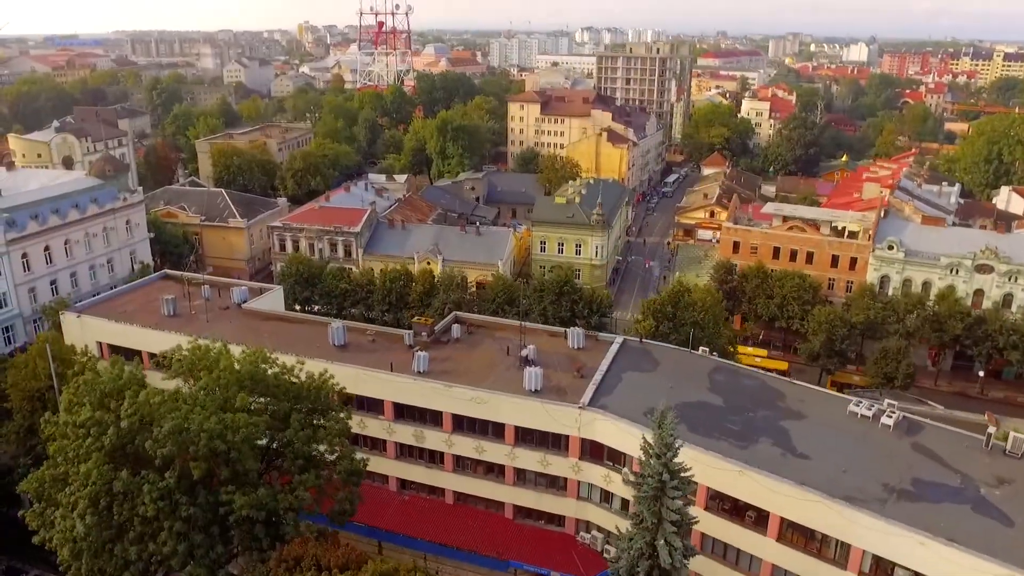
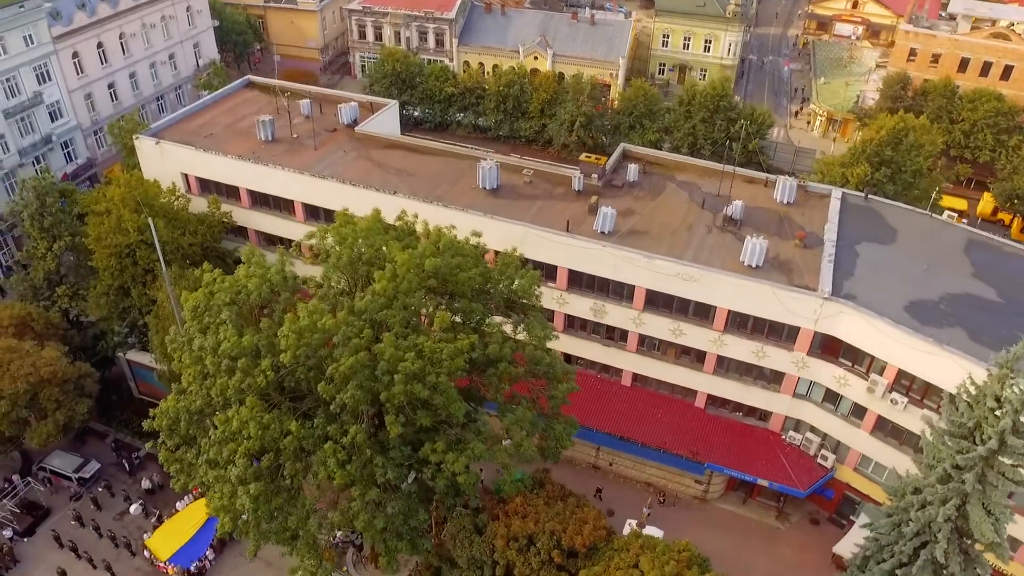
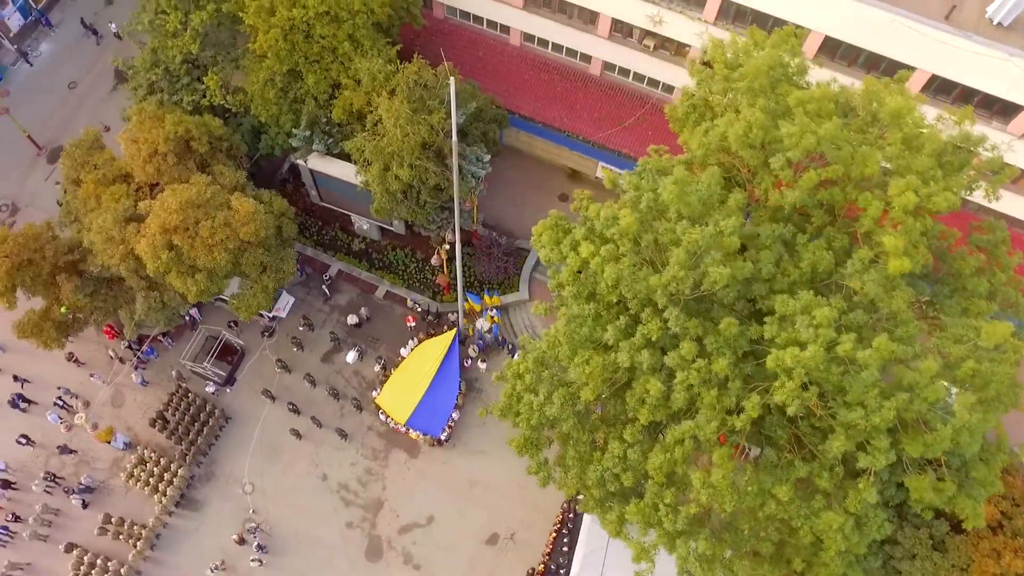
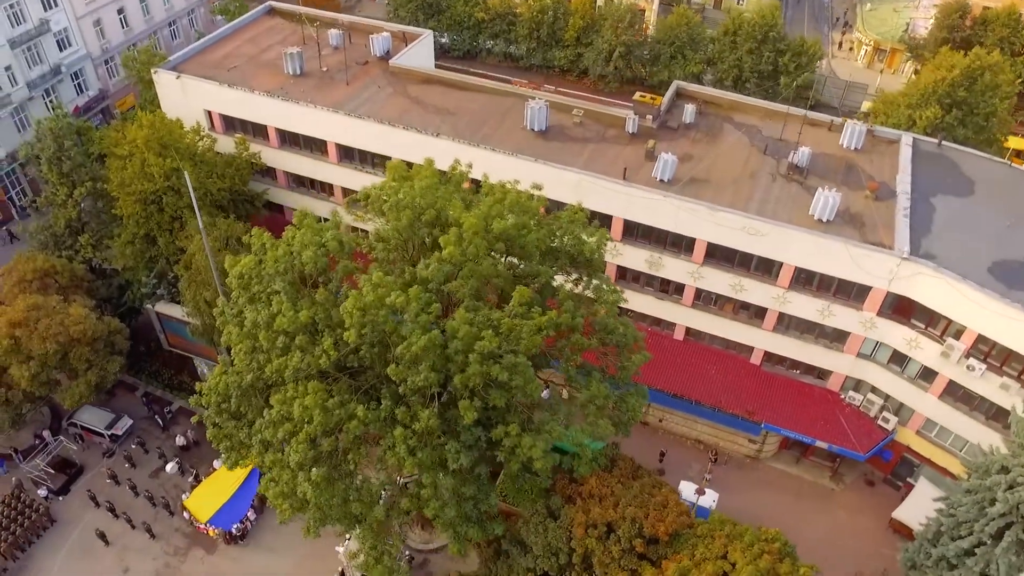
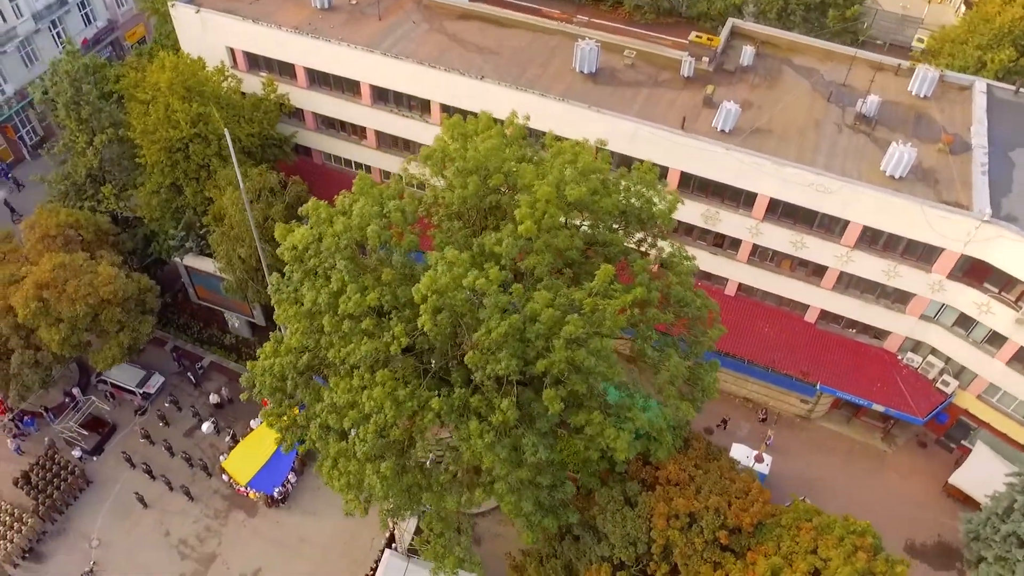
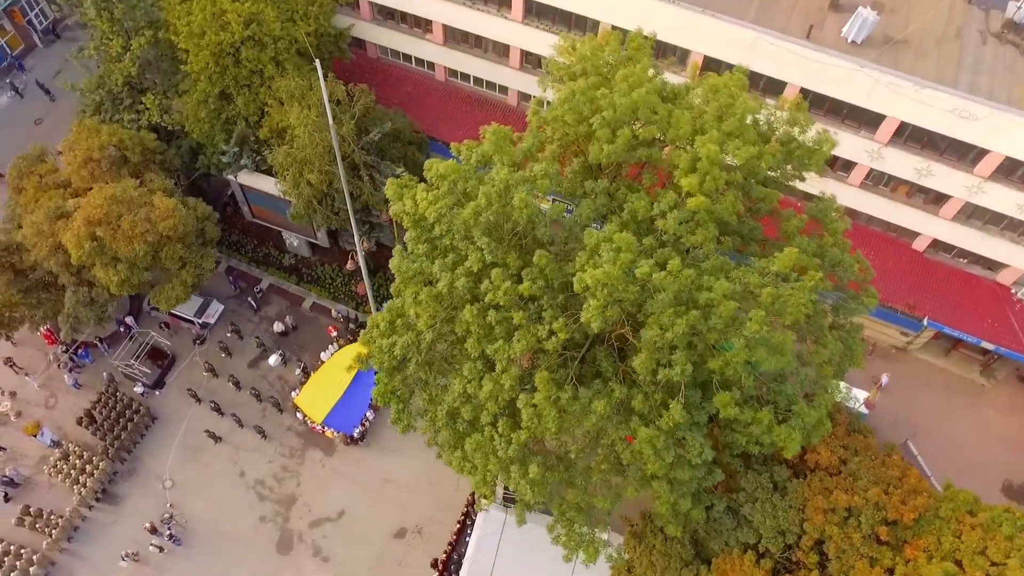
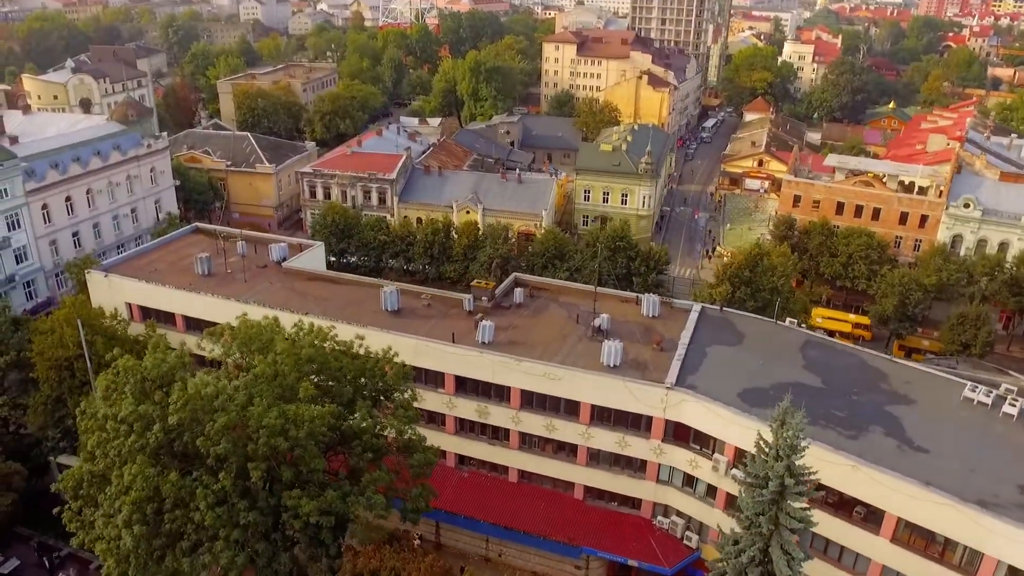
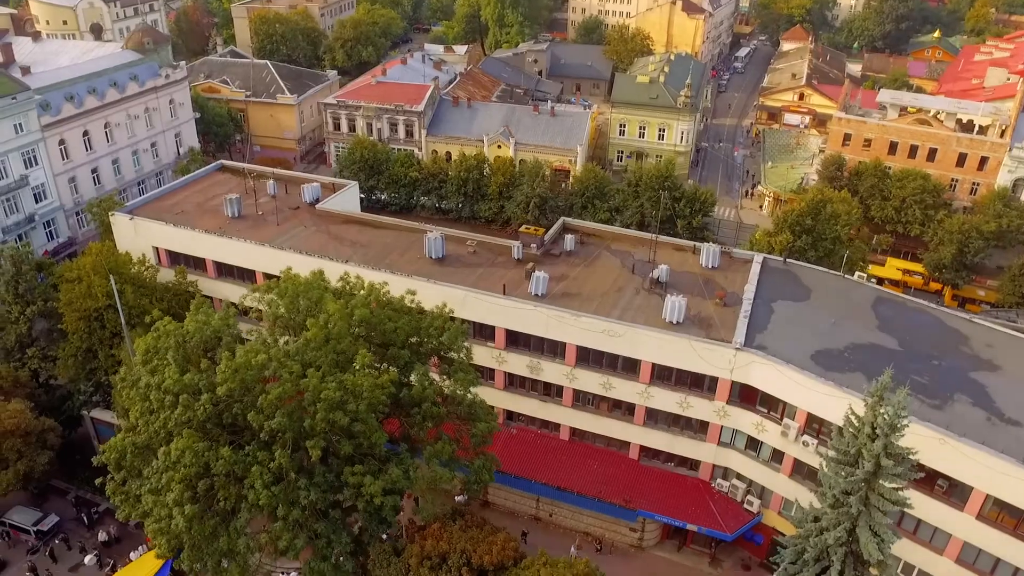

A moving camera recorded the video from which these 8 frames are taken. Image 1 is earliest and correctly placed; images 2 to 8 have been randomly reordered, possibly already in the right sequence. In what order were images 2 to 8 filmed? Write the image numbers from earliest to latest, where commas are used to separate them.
7, 8, 2, 4, 5, 6, 3
